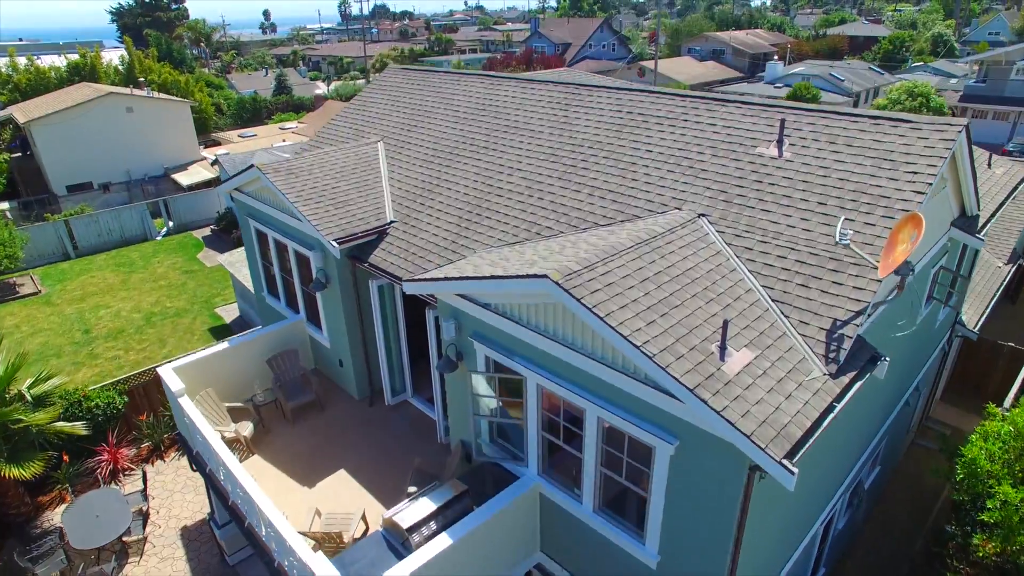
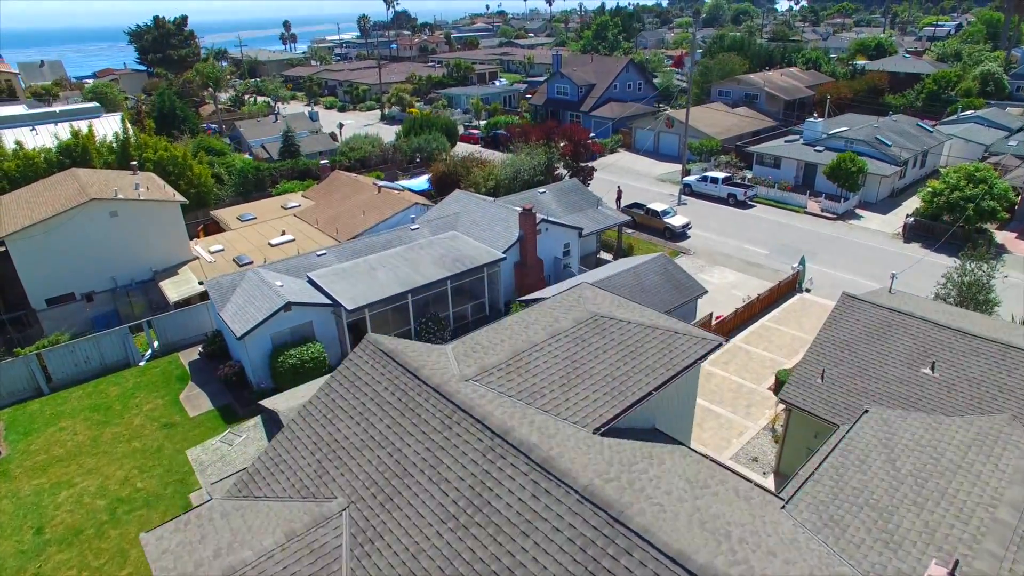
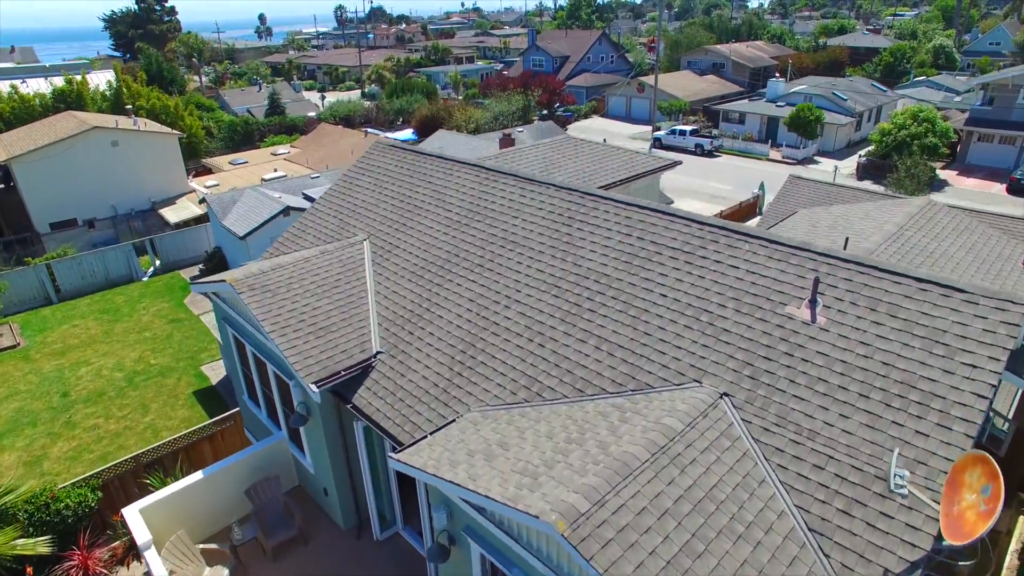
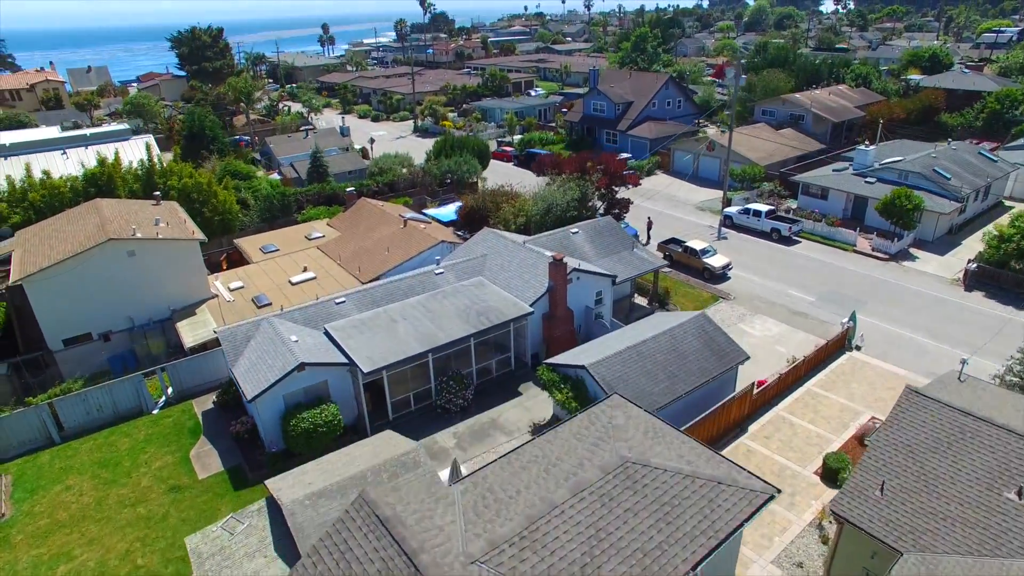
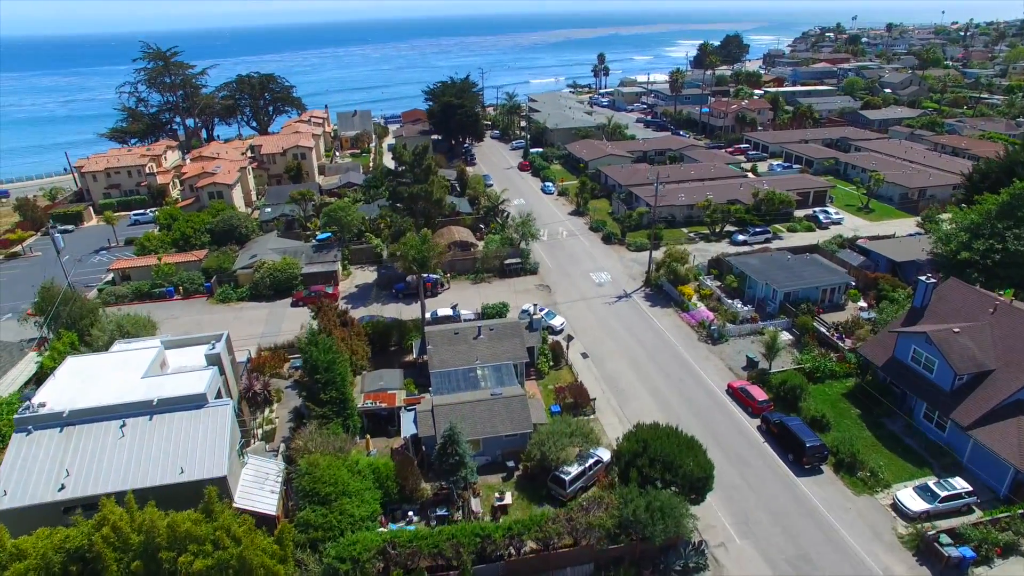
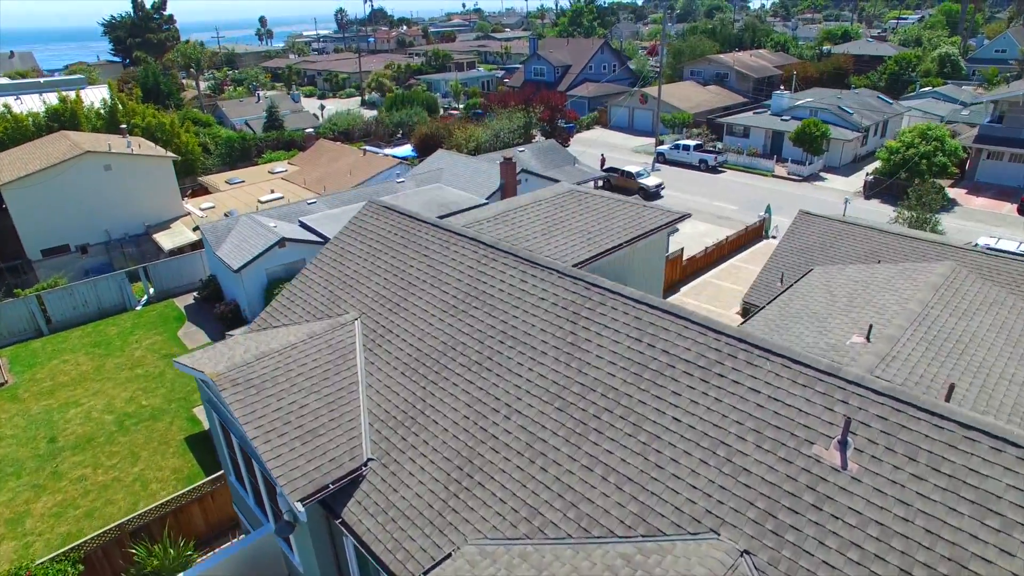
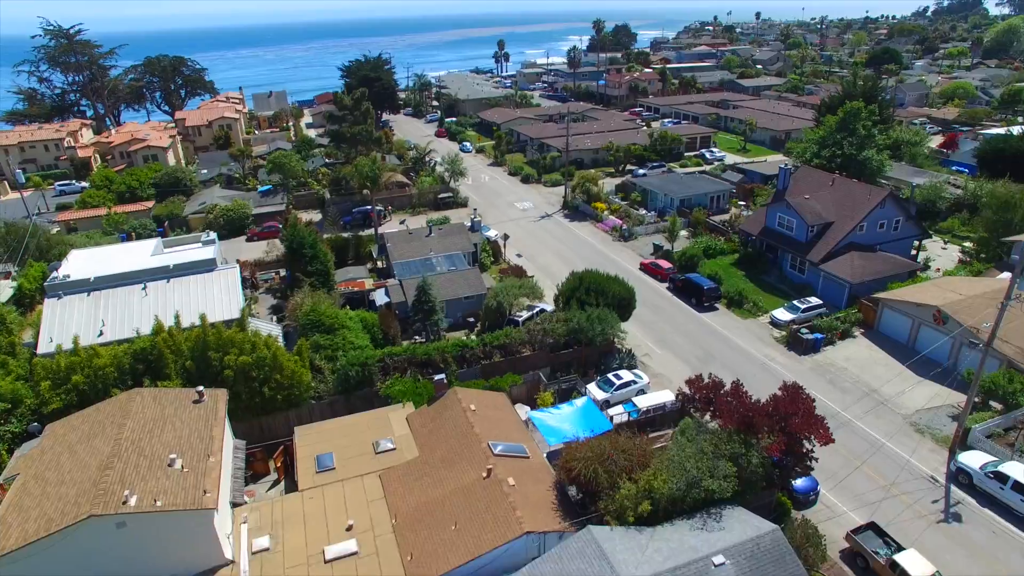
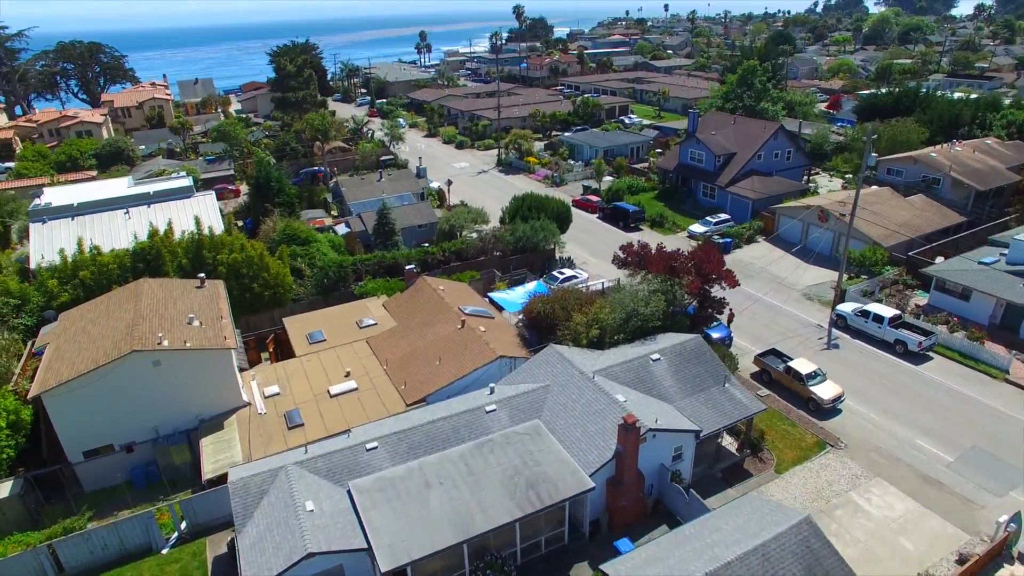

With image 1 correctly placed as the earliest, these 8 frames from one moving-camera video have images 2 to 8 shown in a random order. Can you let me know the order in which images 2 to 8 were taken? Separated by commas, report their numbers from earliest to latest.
3, 6, 2, 4, 8, 7, 5
